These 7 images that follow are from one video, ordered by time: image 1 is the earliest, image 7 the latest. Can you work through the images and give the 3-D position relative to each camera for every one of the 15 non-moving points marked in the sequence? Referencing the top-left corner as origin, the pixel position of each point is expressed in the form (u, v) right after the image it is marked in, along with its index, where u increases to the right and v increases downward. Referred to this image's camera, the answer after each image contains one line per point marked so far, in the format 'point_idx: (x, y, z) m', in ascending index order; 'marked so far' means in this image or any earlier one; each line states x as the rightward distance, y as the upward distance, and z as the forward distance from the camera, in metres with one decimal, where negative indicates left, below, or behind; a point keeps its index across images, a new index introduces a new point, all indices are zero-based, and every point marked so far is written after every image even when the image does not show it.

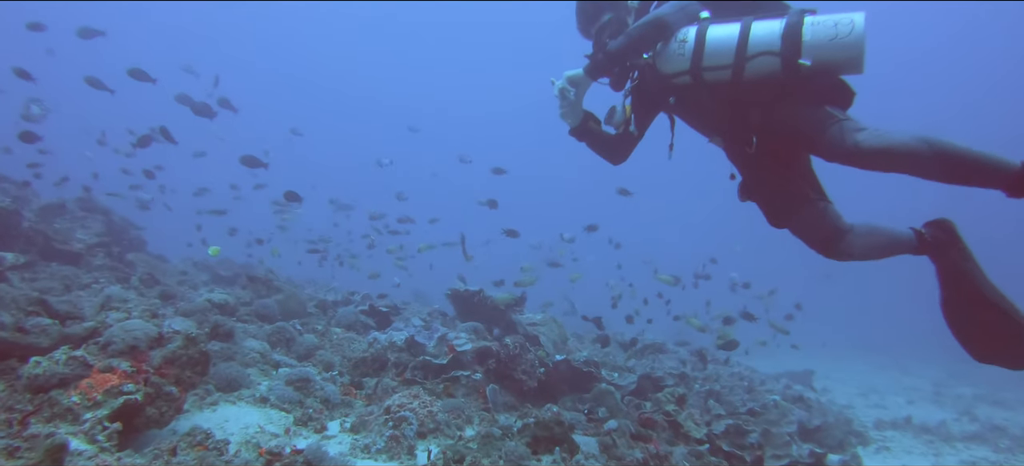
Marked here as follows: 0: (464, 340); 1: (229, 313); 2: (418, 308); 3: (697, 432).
0: (-0.6, -1.6, +6.7) m
1: (-4.9, -1.4, +8.0) m
2: (-2.3, -2.0, +11.9) m
3: (+2.2, -2.3, +5.3) m
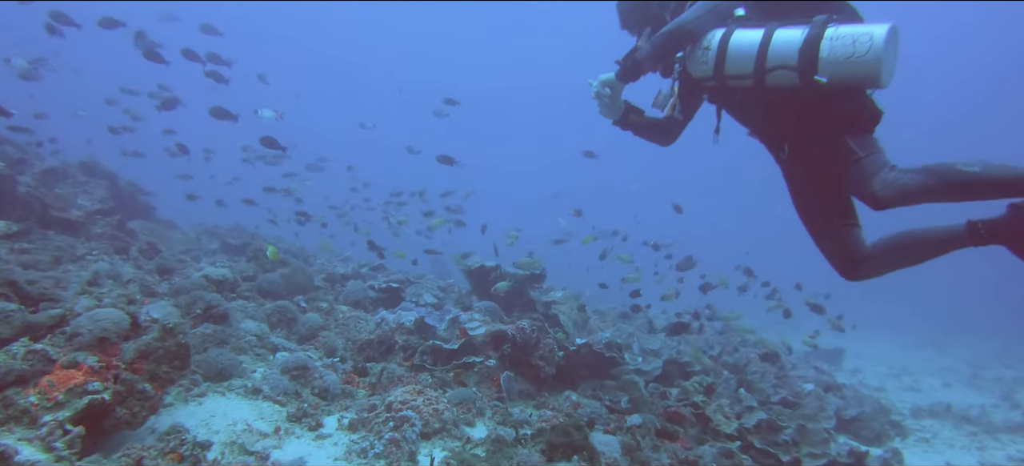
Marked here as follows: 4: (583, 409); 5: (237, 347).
0: (-0.5, -1.2, +6.2) m
1: (-4.7, -0.9, +7.7) m
2: (-2.0, -1.3, +11.4) m
3: (+2.3, -2.1, +4.9) m
4: (+0.8, -2.0, +5.1) m
5: (-3.4, -1.4, +5.6) m
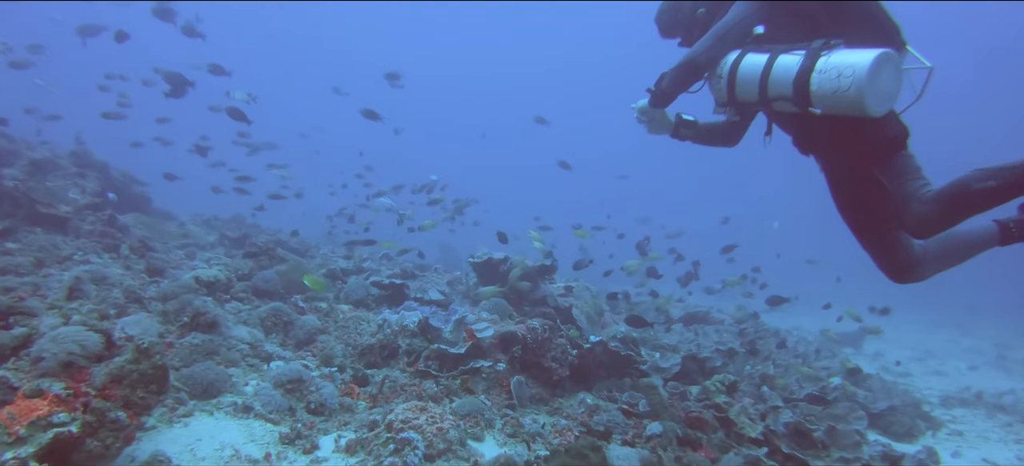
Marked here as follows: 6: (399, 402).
0: (-0.4, -1.2, +5.9) m
1: (-4.6, -0.9, +7.3) m
2: (-1.9, -1.0, +11.1) m
3: (+2.4, -2.0, +4.6) m
4: (+0.9, -1.9, +4.8) m
5: (-3.3, -1.5, +5.3) m
6: (-1.2, -1.8, +4.9) m
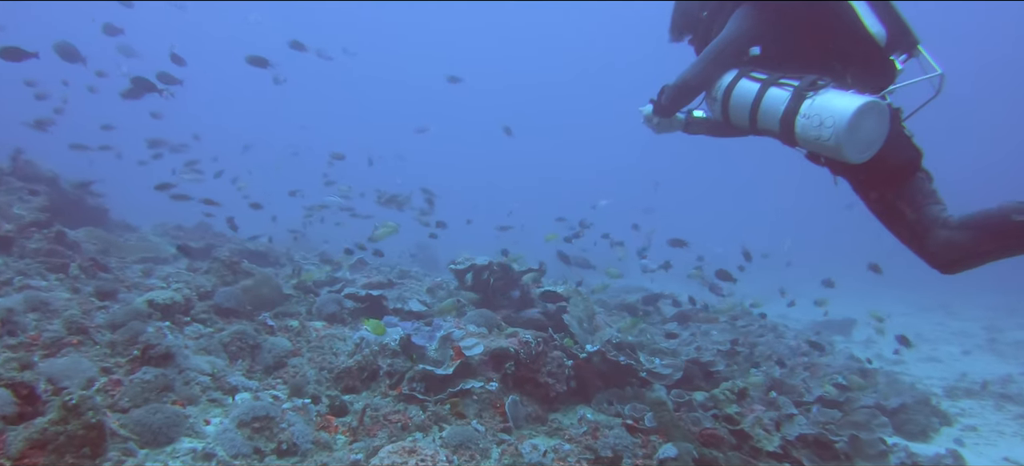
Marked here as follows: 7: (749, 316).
0: (-0.5, -1.2, +5.4) m
1: (-4.8, -1.1, +6.6) m
2: (-2.2, -1.1, +10.5) m
3: (+2.4, -1.9, +4.2) m
4: (+0.9, -2.0, +4.4) m
5: (-3.3, -1.7, +4.7) m
6: (-1.2, -1.9, +4.4) m
7: (+5.6, -1.9, +10.8) m
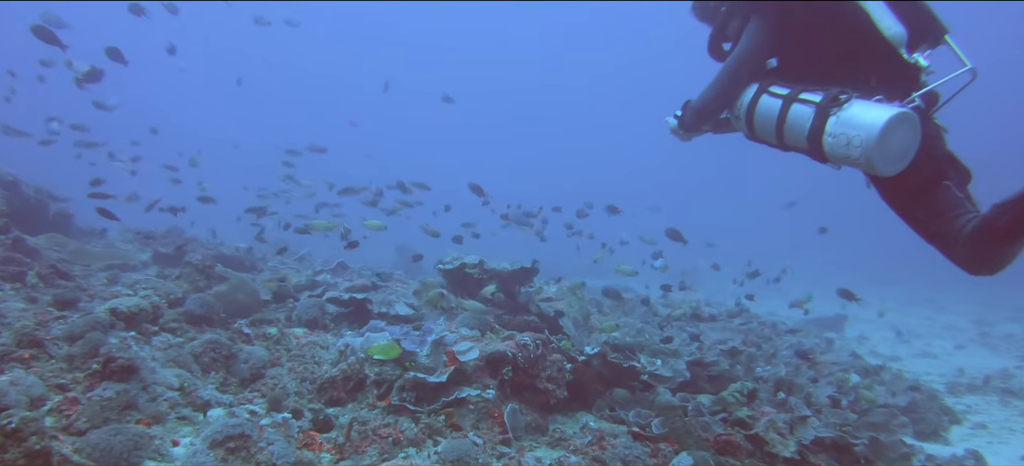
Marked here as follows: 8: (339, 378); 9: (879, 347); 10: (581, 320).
0: (-0.5, -1.2, +5.1) m
1: (-4.9, -1.2, +6.1) m
2: (-2.5, -1.2, +10.1) m
3: (+2.4, -1.9, +4.0) m
4: (+0.9, -1.9, +4.1) m
5: (-3.3, -1.7, +4.2) m
6: (-1.2, -1.9, +4.0) m
7: (+5.3, -1.9, +10.7) m
8: (-1.9, -1.6, +4.9) m
9: (+7.5, -2.3, +9.5) m
10: (+1.2, -1.5, +8.0) m
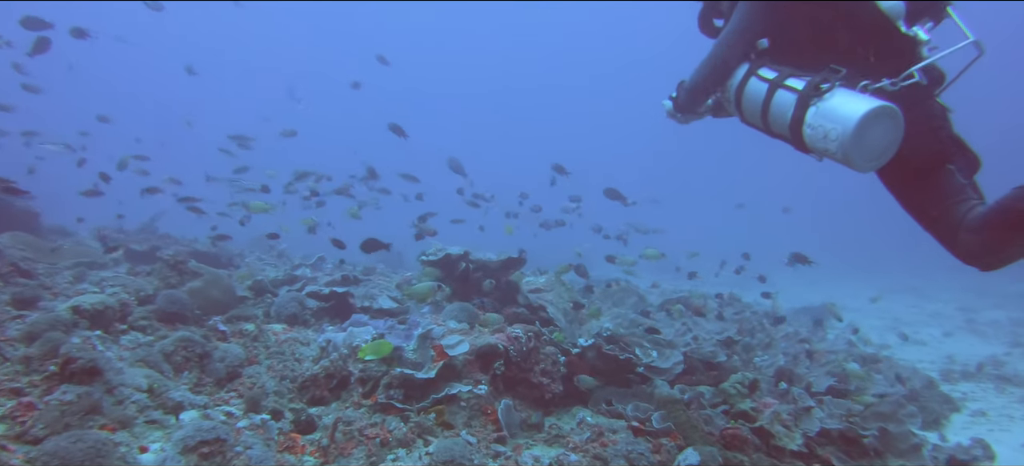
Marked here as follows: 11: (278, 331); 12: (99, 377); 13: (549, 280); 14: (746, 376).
0: (-0.6, -1.1, +4.8) m
1: (-5.0, -1.1, +5.7) m
2: (-2.7, -1.0, +9.8) m
3: (+2.4, -1.7, +3.8) m
4: (+0.8, -1.8, +3.9) m
5: (-3.4, -1.6, +3.9) m
6: (-1.2, -1.8, +3.7) m
7: (+5.1, -1.7, +10.7) m
8: (-1.9, -1.4, +4.6) m
9: (+7.3, -2.1, +9.5) m
10: (+1.0, -1.3, +7.8) m
11: (-3.2, -1.3, +6.3) m
12: (-3.8, -1.3, +4.2) m
13: (+0.7, -0.9, +8.7) m
14: (+2.4, -1.5, +4.8) m
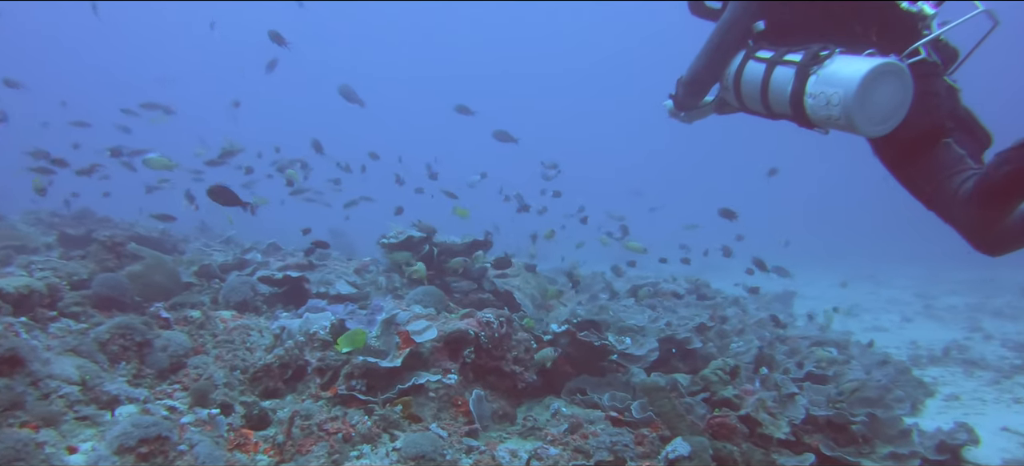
0: (-0.8, -0.9, +4.5) m
1: (-5.3, -0.8, +5.2) m
2: (-3.2, -0.7, +9.4) m
3: (+2.2, -1.6, +3.7) m
4: (+0.7, -1.6, +3.7) m
5: (-3.5, -1.4, +3.4) m
6: (-1.4, -1.6, +3.4) m
7: (+4.5, -1.4, +10.7) m
8: (-2.1, -1.2, +4.3) m
9: (+6.8, -1.8, +9.7) m
10: (+0.6, -1.1, +7.6) m
11: (-3.5, -1.1, +5.8) m
12: (-4.0, -1.1, +3.7) m
13: (+0.2, -0.6, +8.4) m
14: (+2.2, -1.3, +4.7) m
